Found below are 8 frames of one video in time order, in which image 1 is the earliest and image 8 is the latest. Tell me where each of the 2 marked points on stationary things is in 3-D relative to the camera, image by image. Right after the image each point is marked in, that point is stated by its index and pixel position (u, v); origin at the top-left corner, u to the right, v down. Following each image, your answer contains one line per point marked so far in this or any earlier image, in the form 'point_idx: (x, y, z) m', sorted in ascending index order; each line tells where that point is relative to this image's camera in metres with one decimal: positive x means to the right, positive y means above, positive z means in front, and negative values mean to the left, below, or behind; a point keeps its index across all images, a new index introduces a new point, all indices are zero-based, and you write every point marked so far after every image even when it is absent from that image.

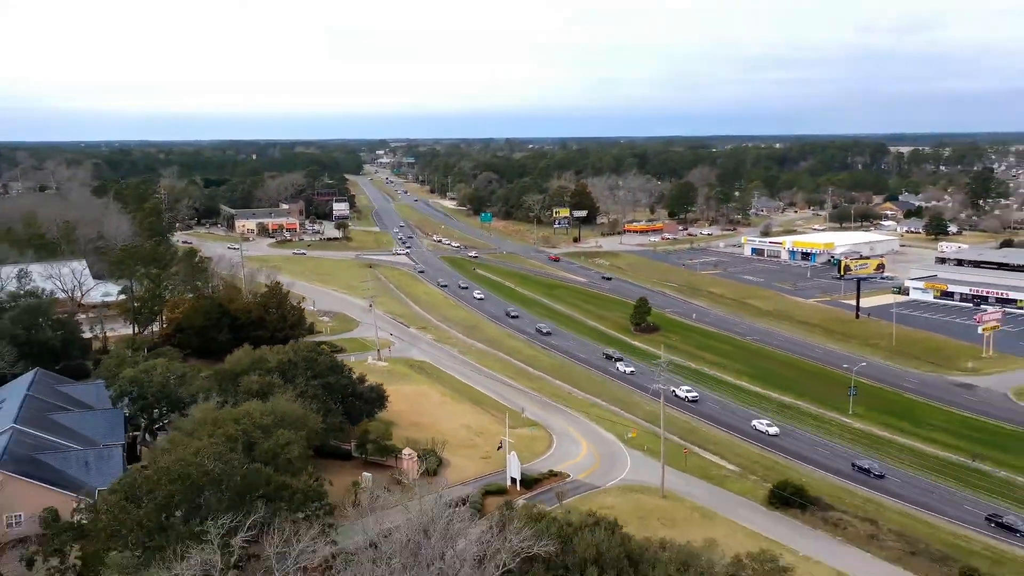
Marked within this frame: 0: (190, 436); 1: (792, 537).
0: (-4.8, -2.1, +14.8) m
1: (+4.8, -4.2, +16.4) m
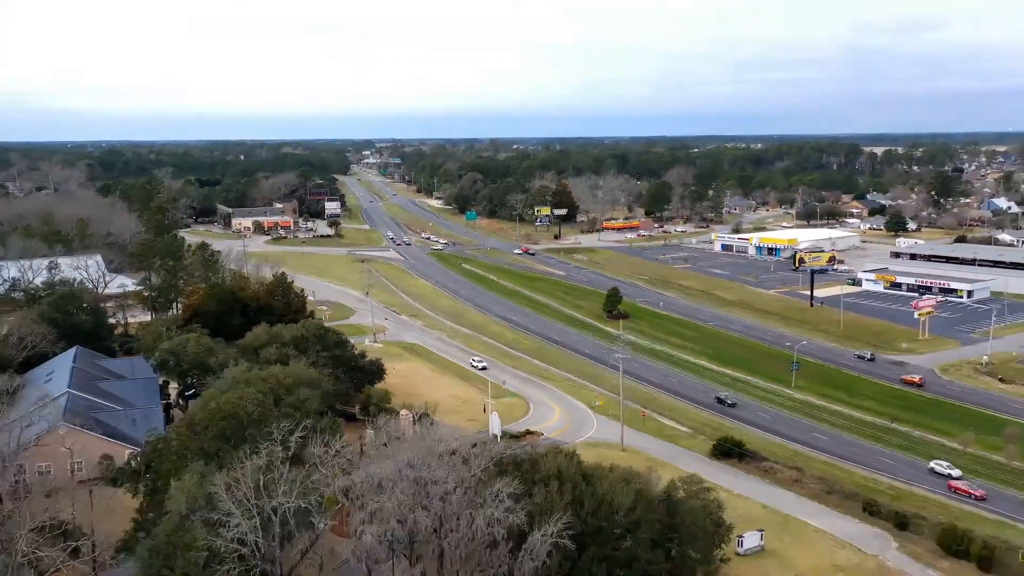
0: (-5.2, -1.8, +18.0) m
1: (+4.5, -3.8, +19.8) m
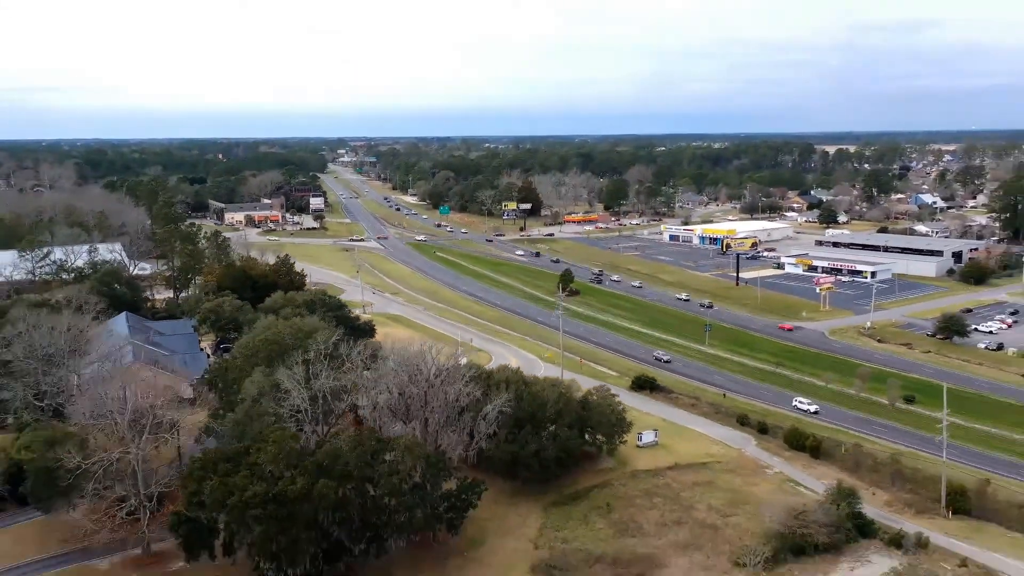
0: (-6.0, -1.1, +24.4) m
1: (+3.5, -3.0, +26.4) m
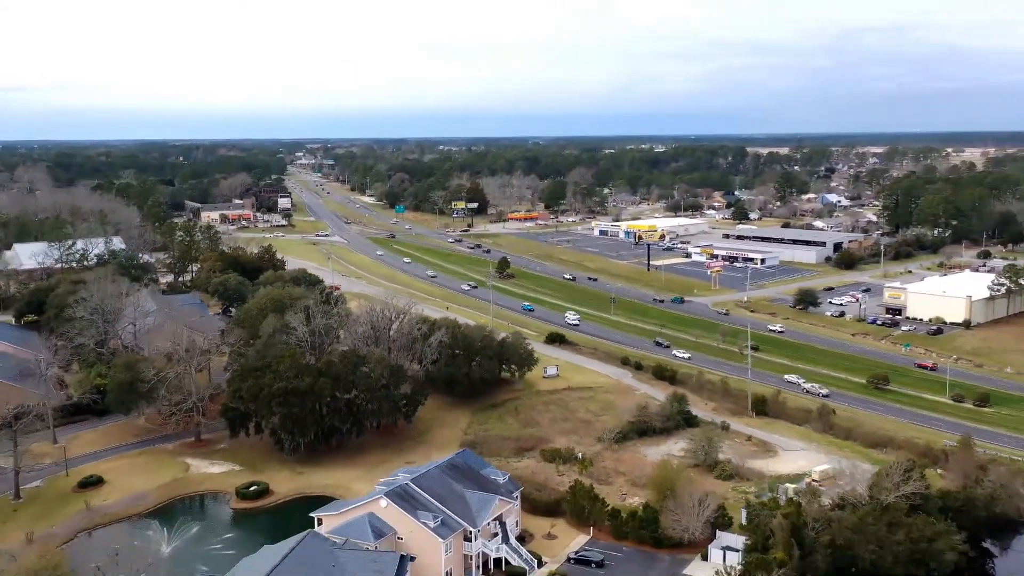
0: (-8.0, -0.3, +32.7) m
1: (+1.5, -2.2, +35.1) m
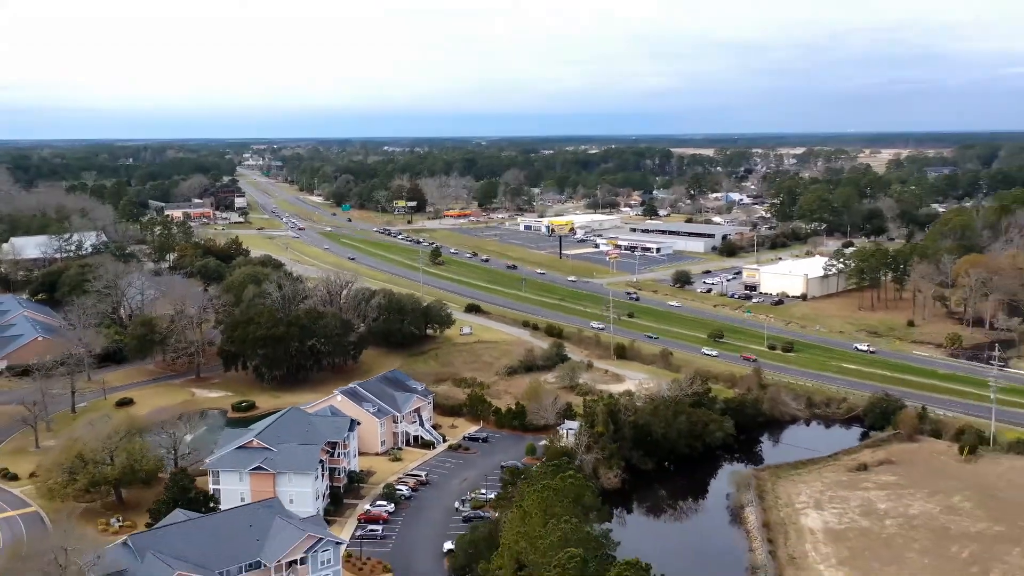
0: (-11.2, +0.6, +41.8) m
1: (-1.8, -1.3, +44.7) m
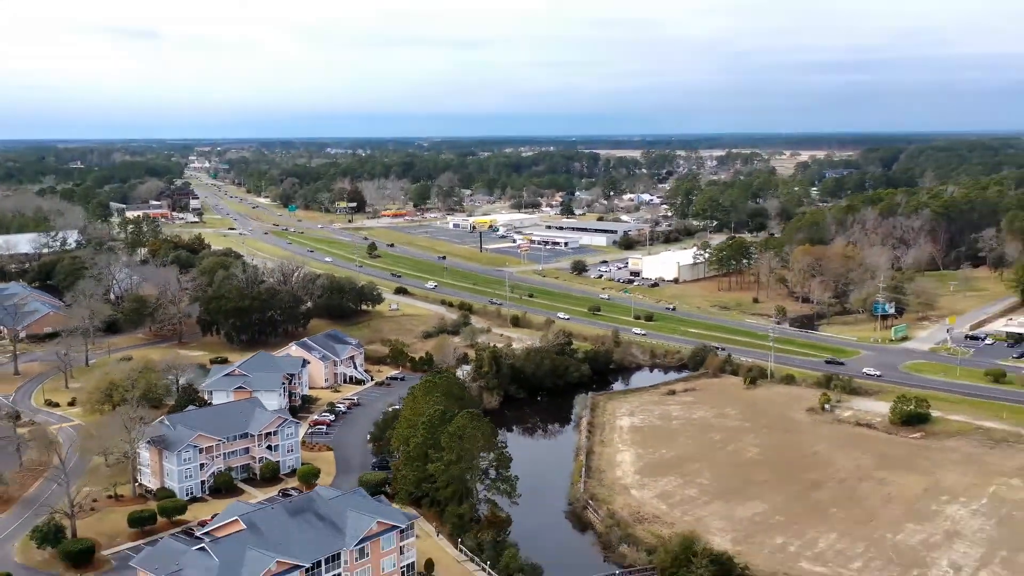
0: (-15.4, +1.3, +51.6) m
1: (-6.2, -0.5, +55.0) m
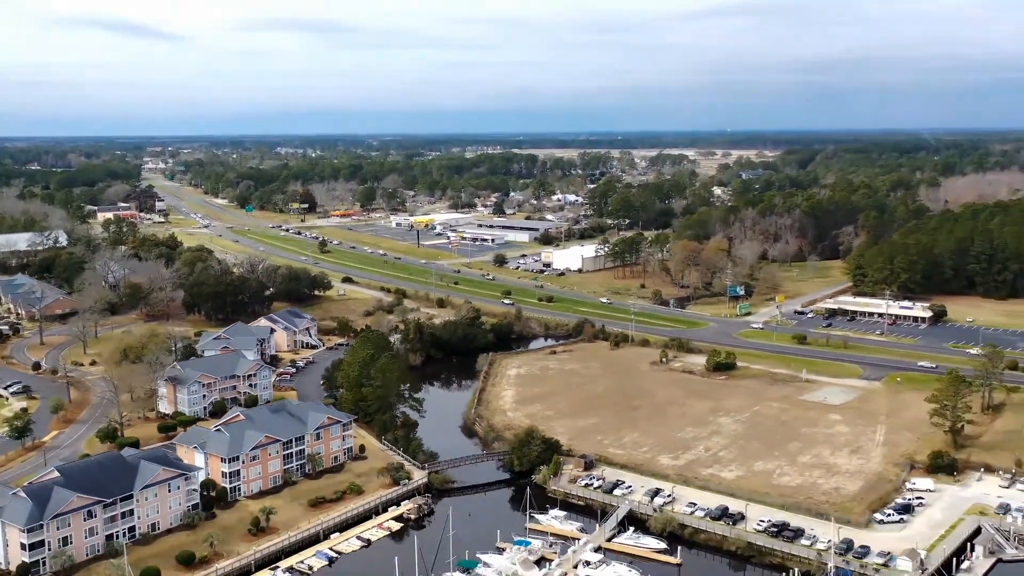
0: (-19.9, +1.9, +62.5) m
1: (-10.9, +0.2, +66.4) m
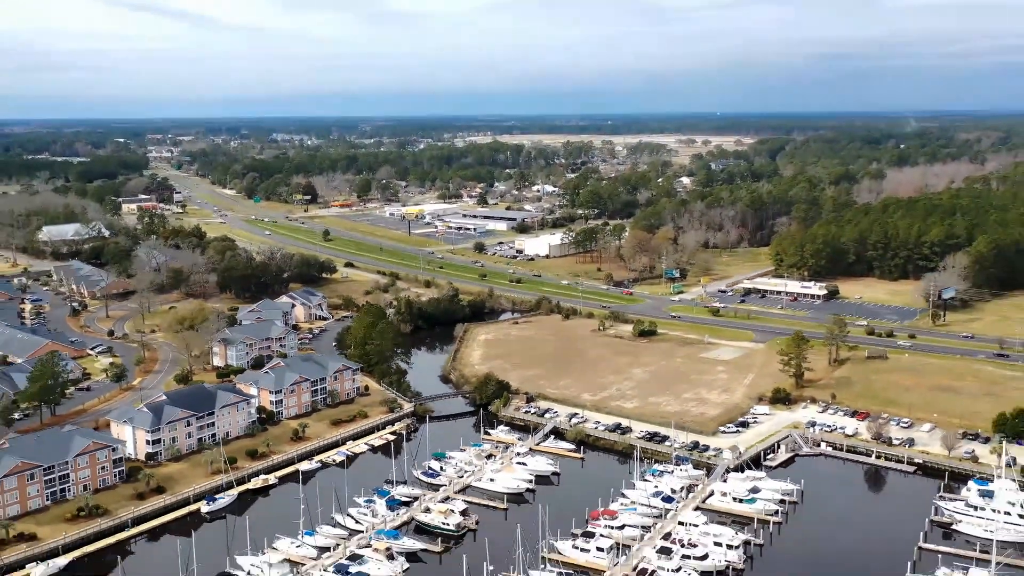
0: (-21.8, +3.1, +75.2) m
1: (-12.8, +1.4, +79.1) m
